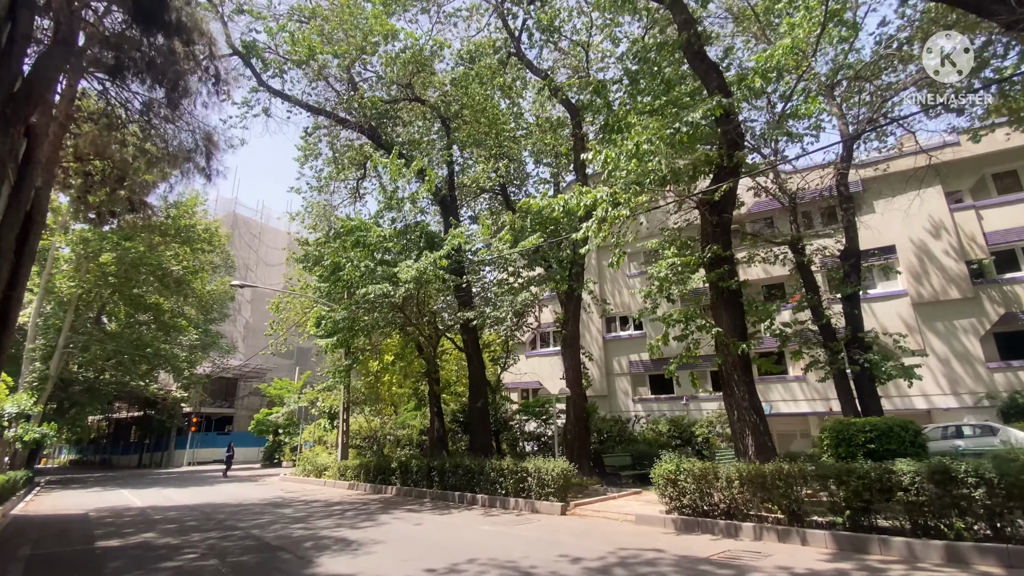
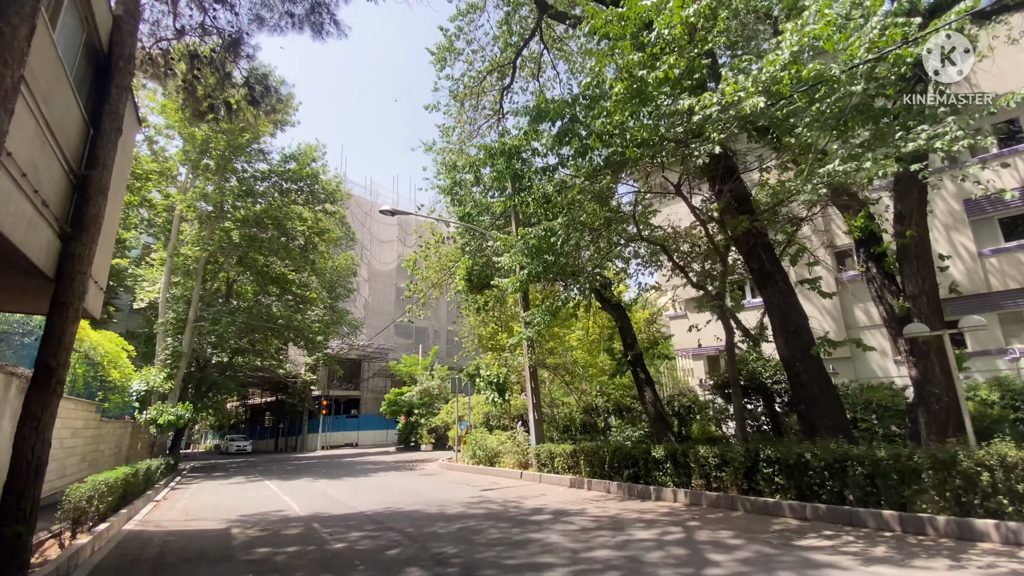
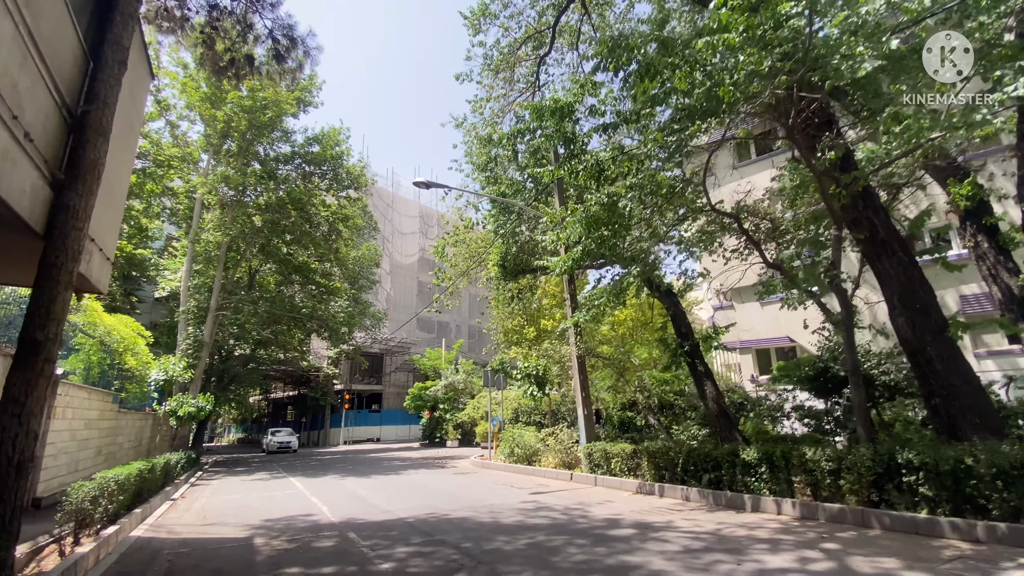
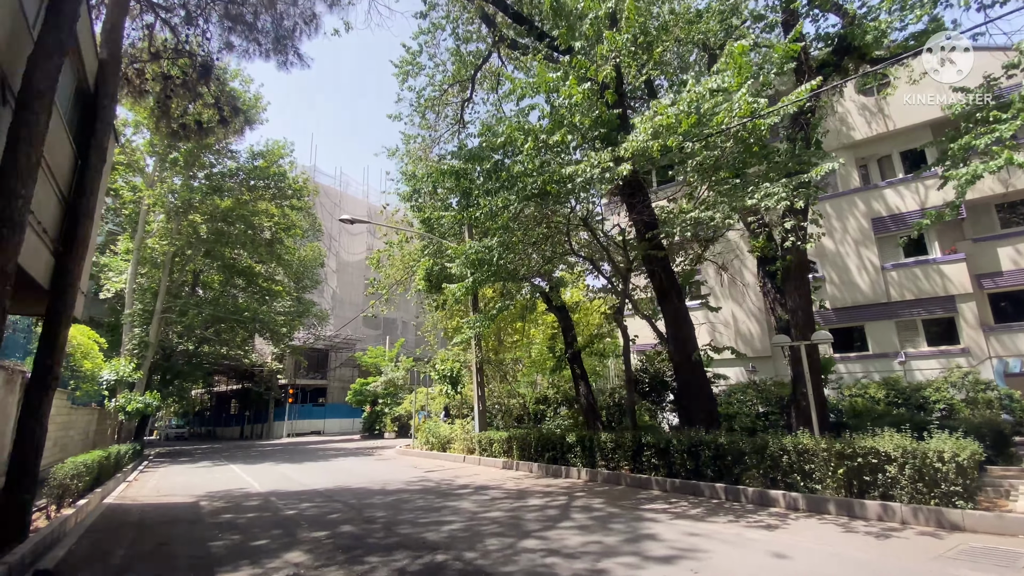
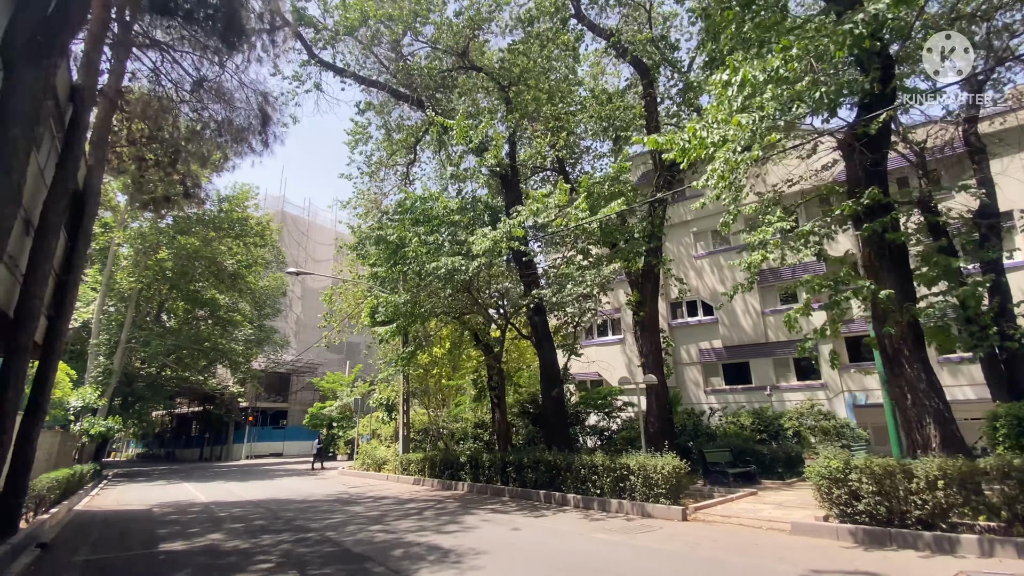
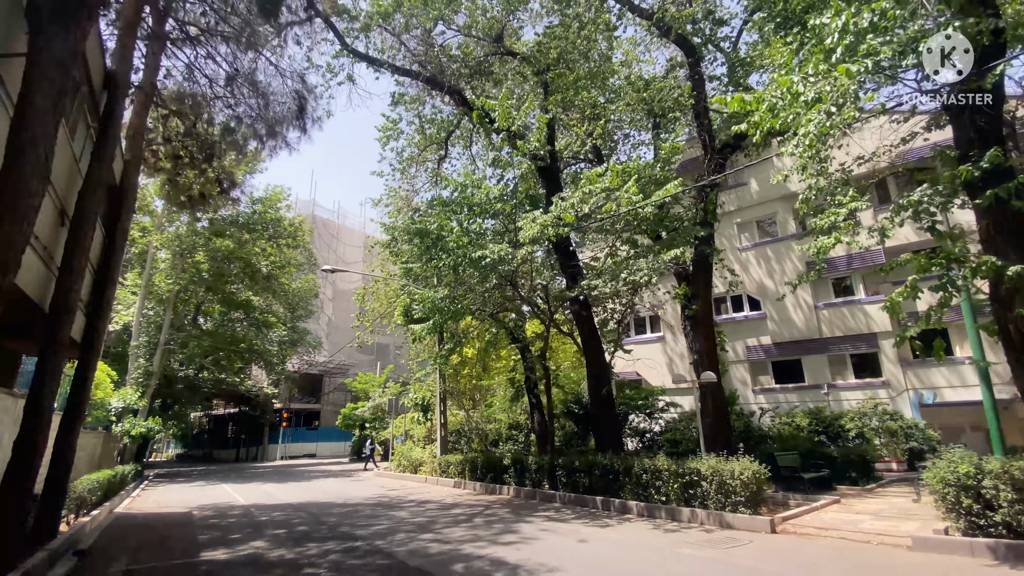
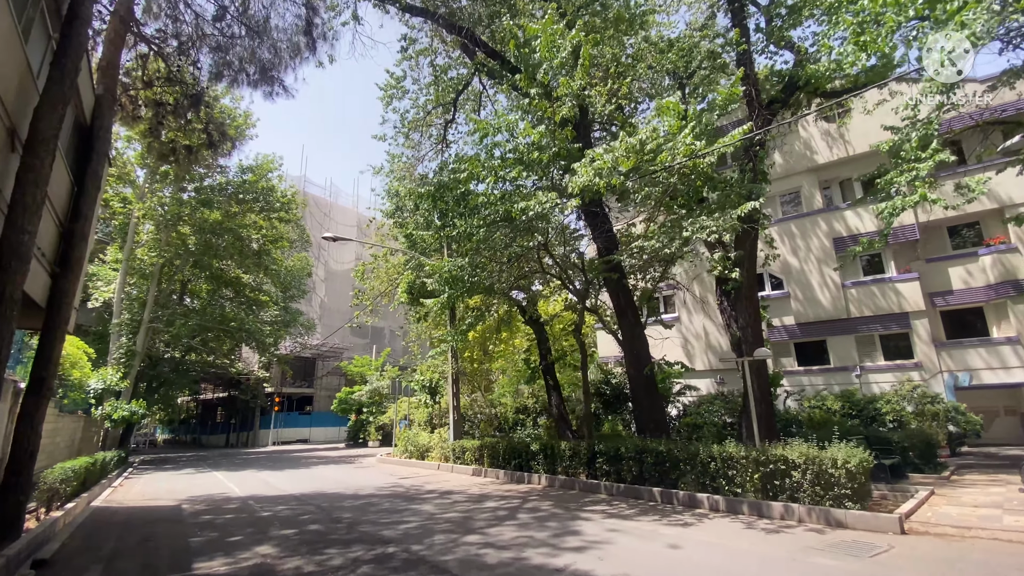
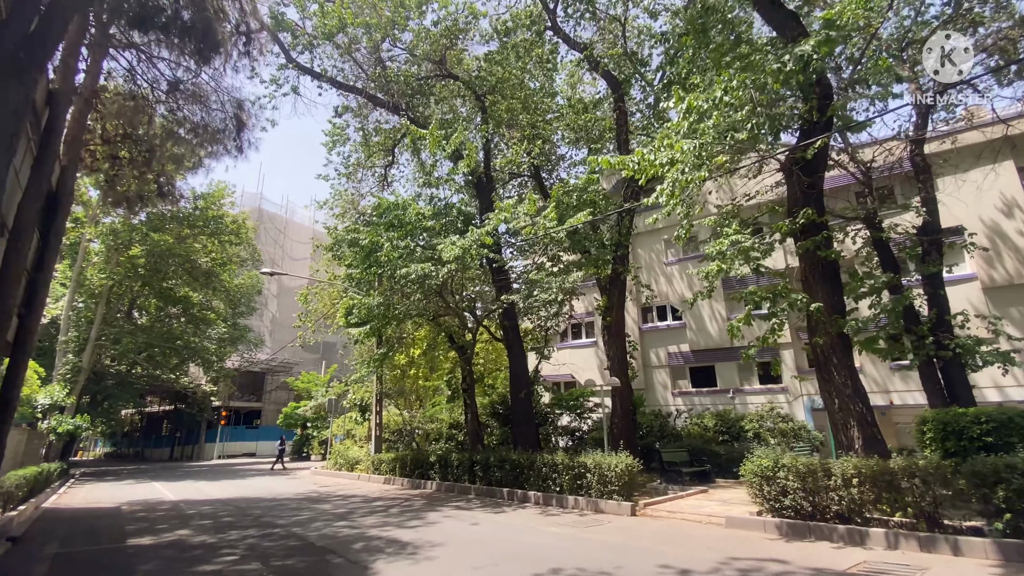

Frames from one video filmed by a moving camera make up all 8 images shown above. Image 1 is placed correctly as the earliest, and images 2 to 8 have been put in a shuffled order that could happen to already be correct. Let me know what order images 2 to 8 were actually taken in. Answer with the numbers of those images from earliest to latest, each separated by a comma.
8, 5, 6, 7, 4, 2, 3
